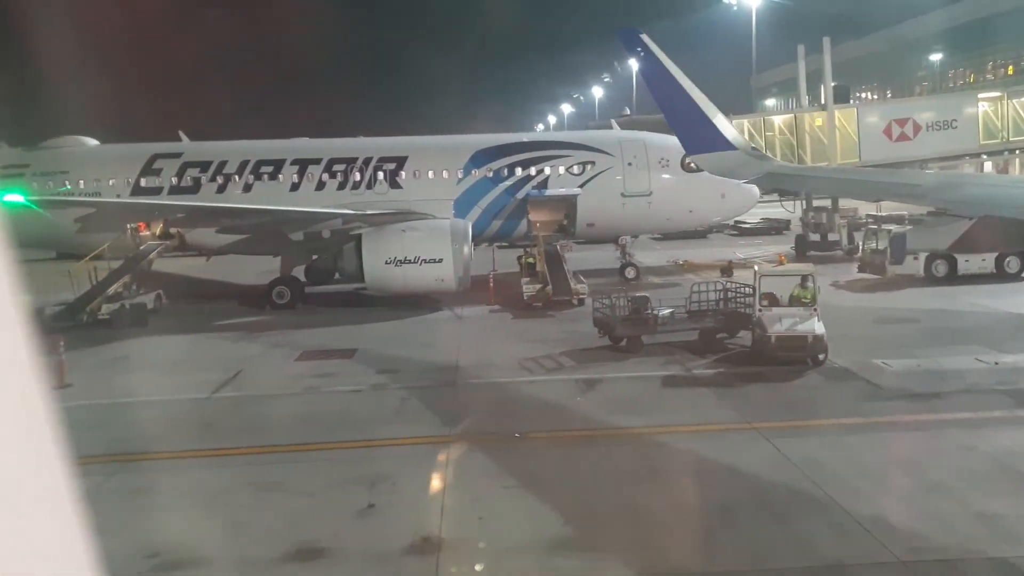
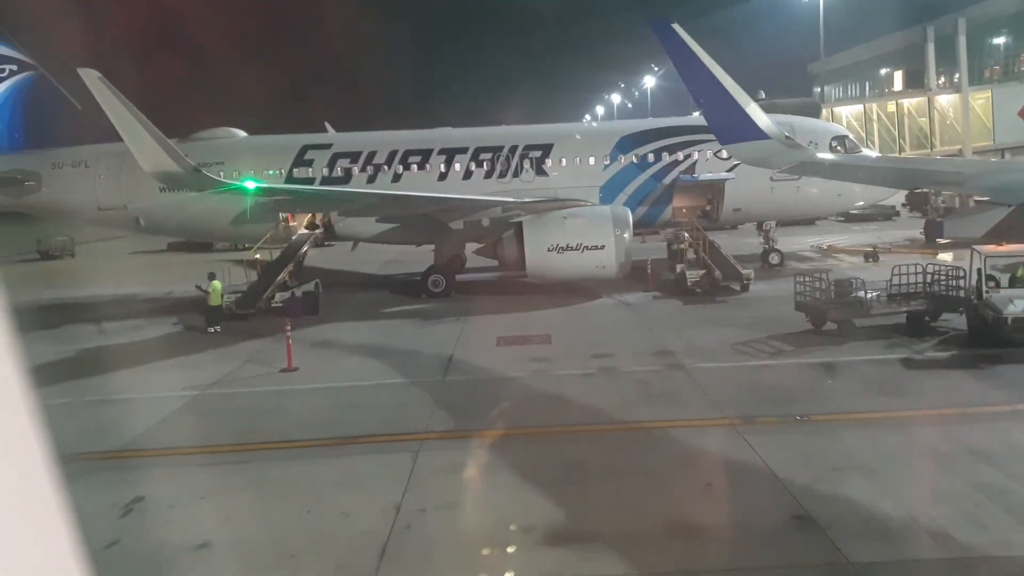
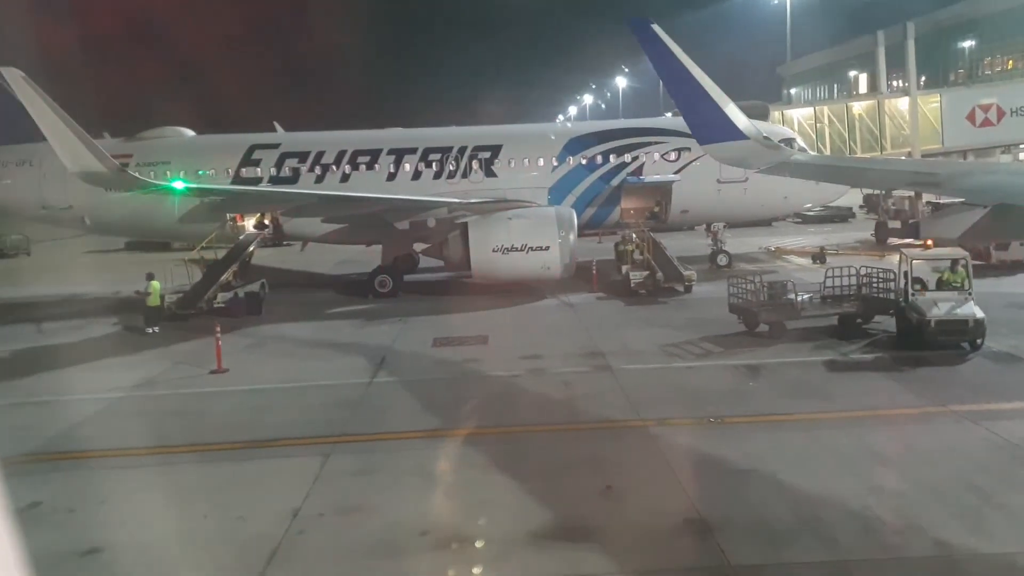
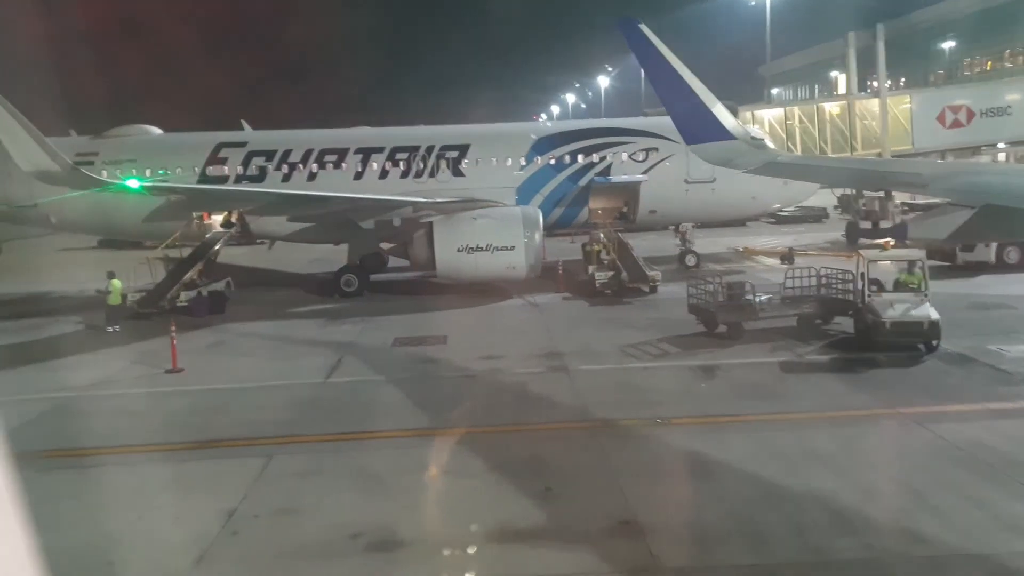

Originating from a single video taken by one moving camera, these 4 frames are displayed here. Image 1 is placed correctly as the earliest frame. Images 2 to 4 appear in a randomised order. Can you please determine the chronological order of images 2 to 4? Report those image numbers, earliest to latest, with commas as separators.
4, 3, 2
